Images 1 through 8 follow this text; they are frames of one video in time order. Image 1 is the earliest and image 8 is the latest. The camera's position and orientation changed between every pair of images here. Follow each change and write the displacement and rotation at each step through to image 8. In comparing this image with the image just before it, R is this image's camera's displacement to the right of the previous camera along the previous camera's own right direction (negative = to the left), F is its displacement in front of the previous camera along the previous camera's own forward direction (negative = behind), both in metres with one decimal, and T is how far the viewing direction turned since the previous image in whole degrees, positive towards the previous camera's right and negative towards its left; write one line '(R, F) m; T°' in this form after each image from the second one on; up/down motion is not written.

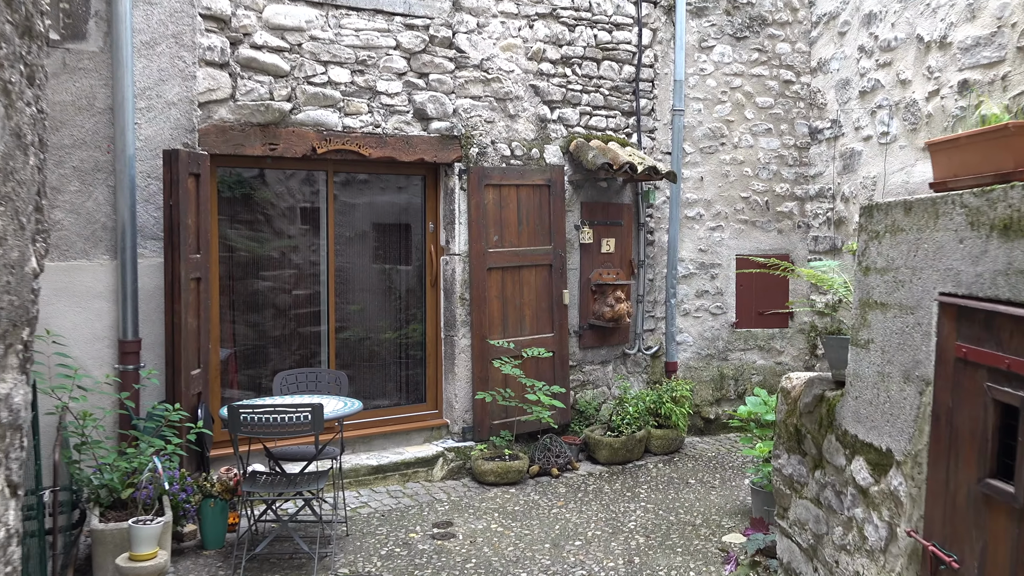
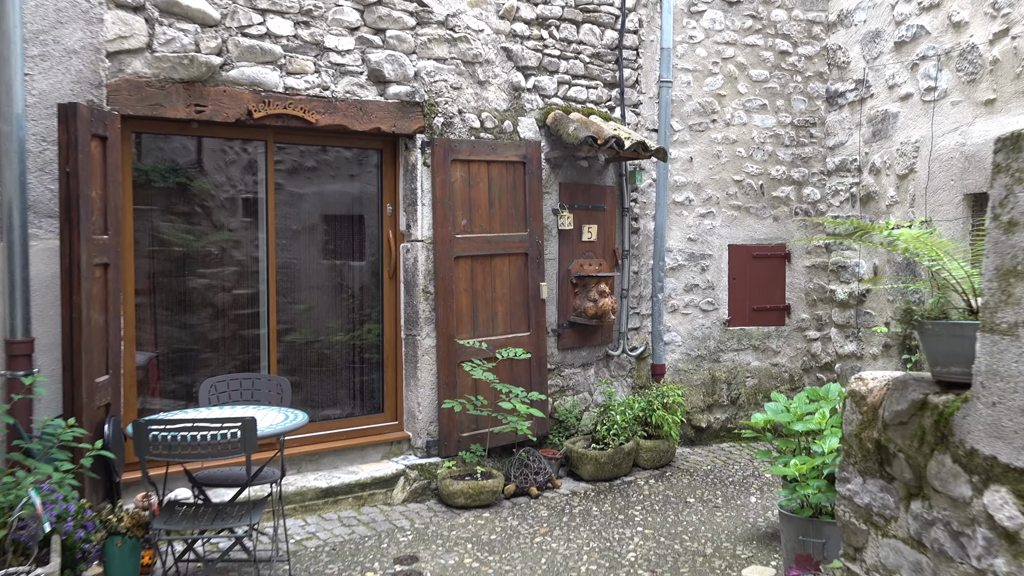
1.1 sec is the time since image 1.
(-0.1, +0.7) m; +3°
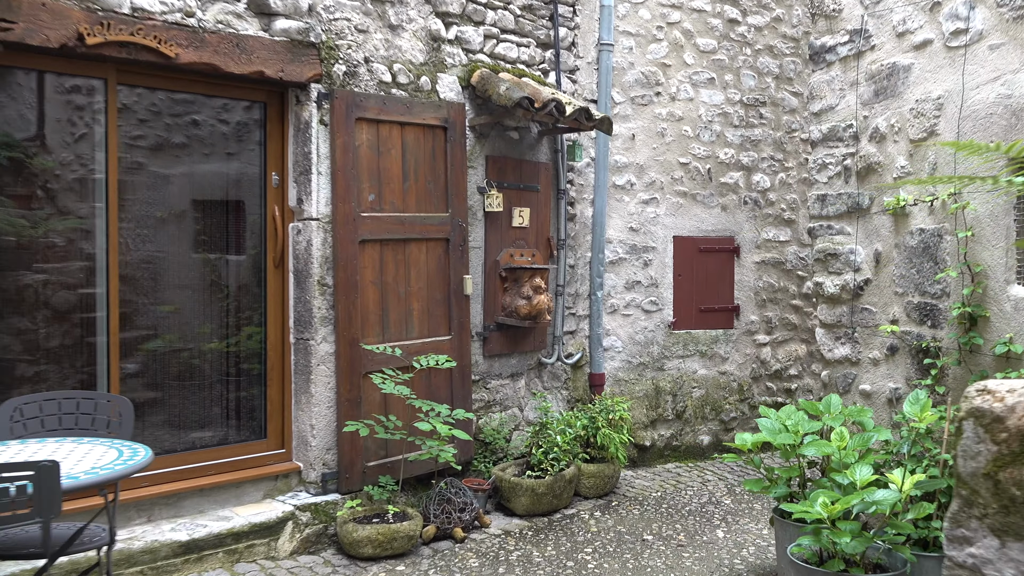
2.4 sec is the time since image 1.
(-0.1, +0.9) m; +7°
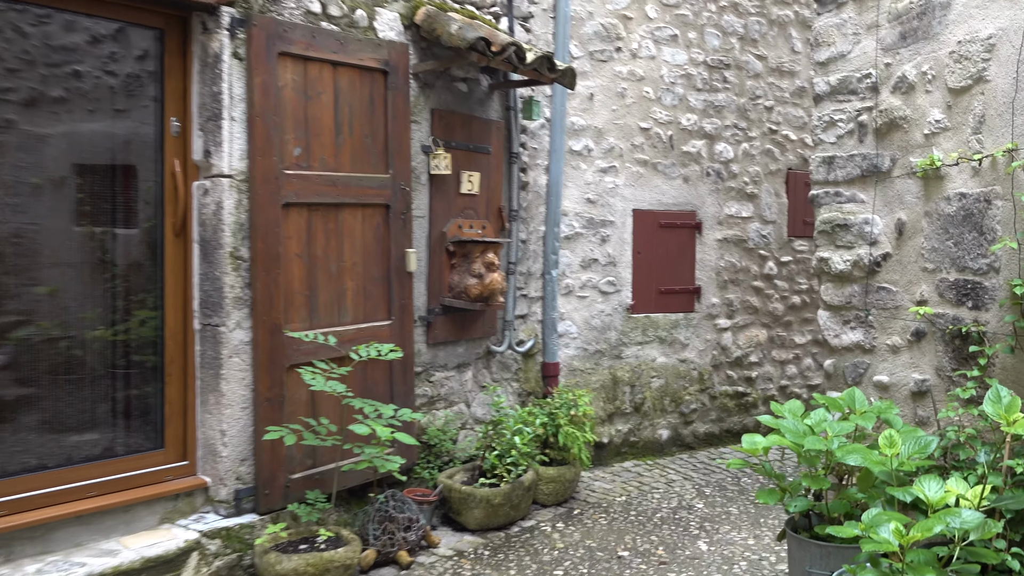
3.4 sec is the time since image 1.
(-0.2, +0.6) m; +6°
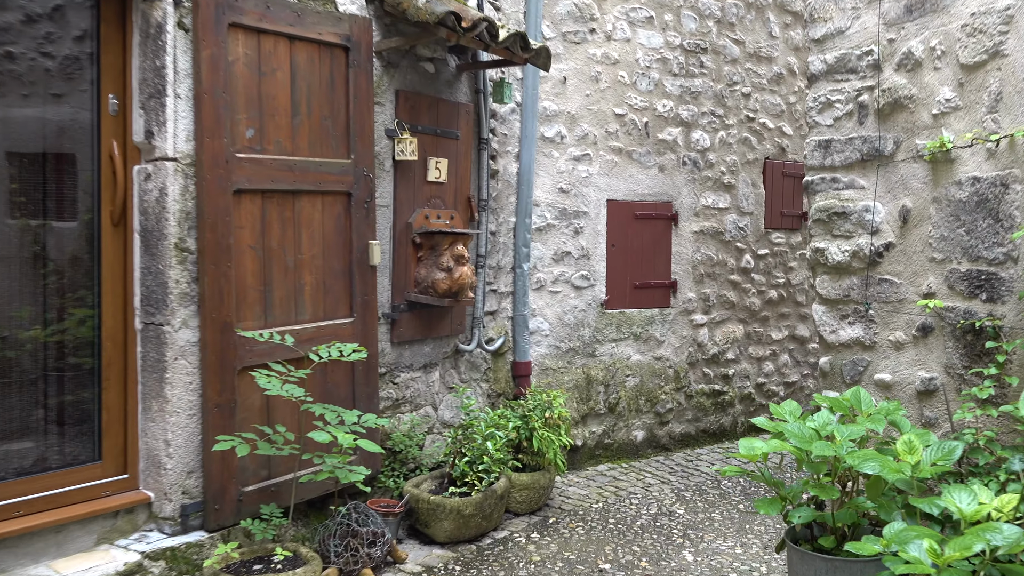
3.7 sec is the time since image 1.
(-0.1, +0.2) m; +3°
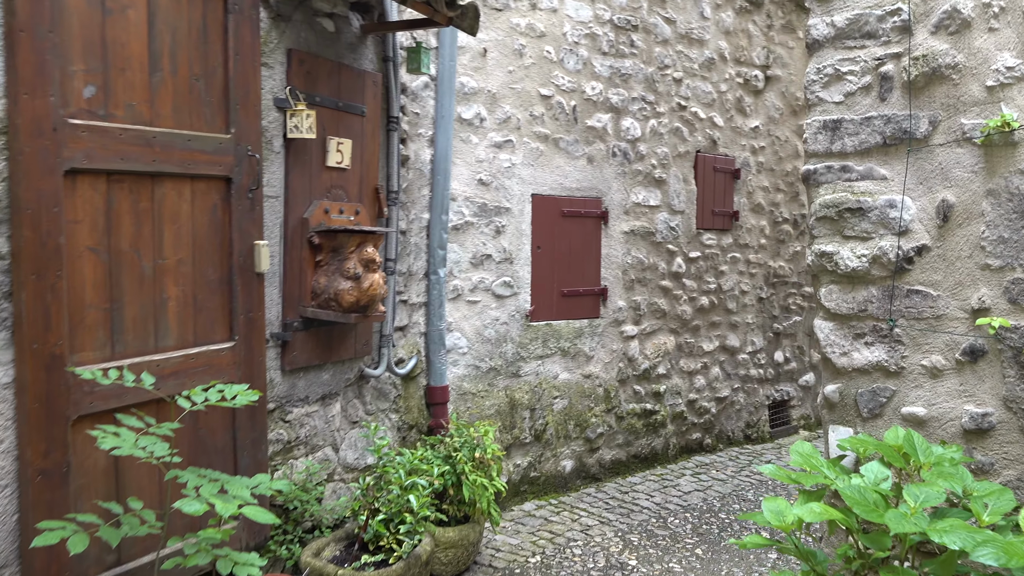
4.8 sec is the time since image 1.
(-0.2, +0.7) m; +9°
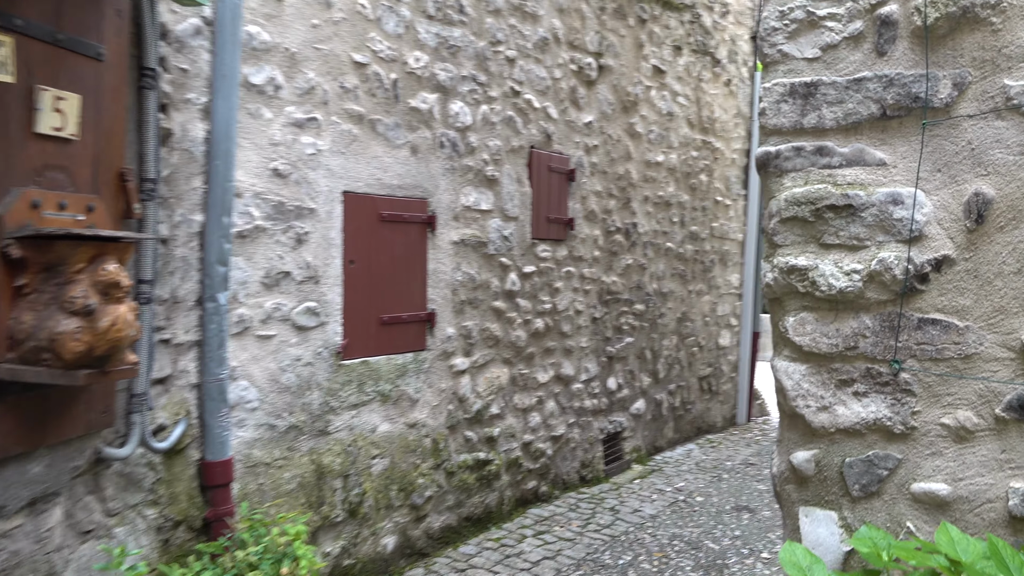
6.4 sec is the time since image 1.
(-0.1, +0.8) m; +15°
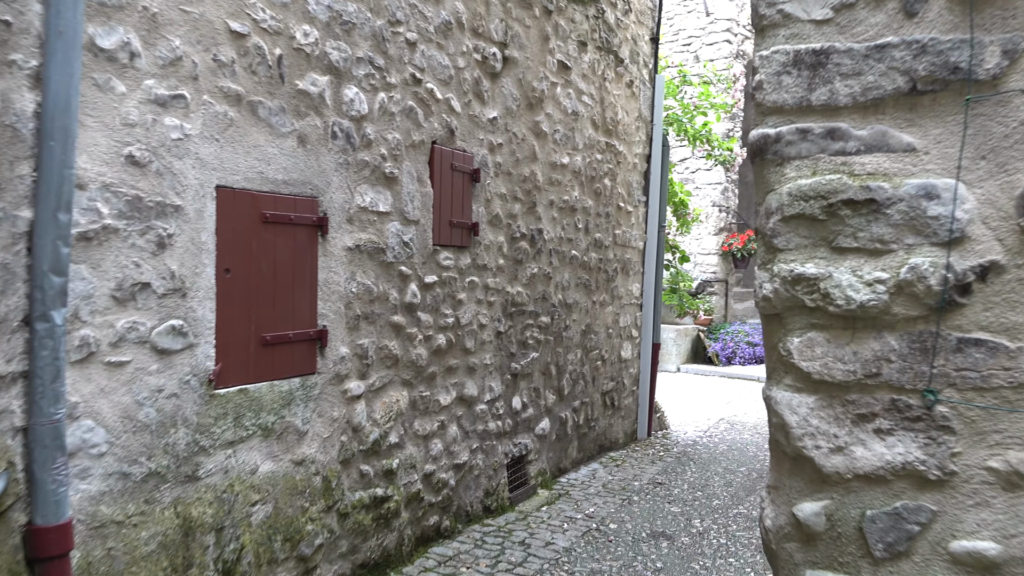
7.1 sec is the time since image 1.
(-0.1, +0.4) m; +8°
